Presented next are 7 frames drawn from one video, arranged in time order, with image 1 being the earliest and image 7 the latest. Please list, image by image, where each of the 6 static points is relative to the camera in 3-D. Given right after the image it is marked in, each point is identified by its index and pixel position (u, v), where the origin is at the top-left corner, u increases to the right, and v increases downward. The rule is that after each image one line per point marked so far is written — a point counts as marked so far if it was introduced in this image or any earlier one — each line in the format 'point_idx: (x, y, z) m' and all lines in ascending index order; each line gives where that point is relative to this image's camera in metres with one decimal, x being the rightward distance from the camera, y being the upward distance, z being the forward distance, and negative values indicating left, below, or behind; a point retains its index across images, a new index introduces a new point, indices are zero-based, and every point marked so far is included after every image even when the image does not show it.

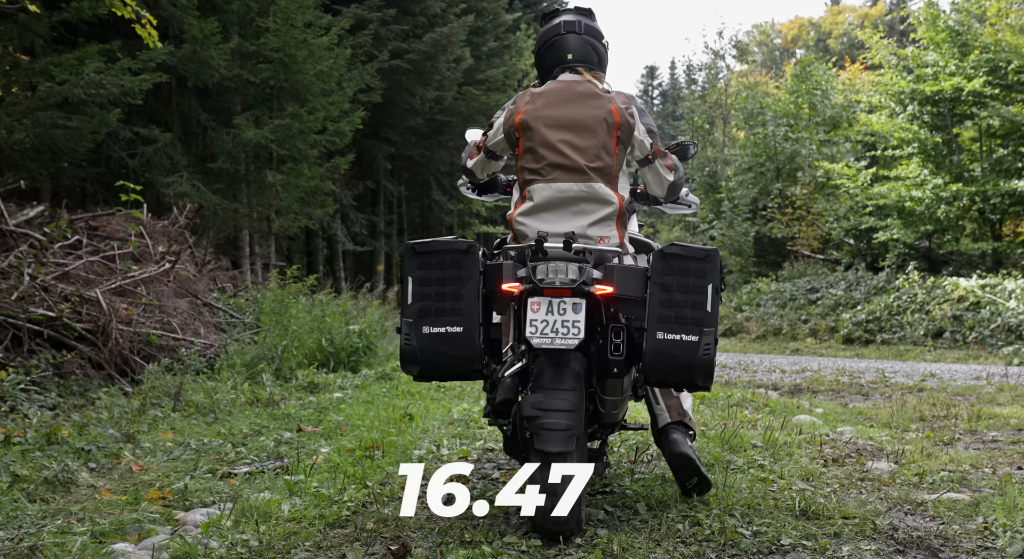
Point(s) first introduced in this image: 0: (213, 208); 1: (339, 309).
0: (-4.4, +1.1, +15.7) m
1: (-2.0, -0.3, +12.5) m
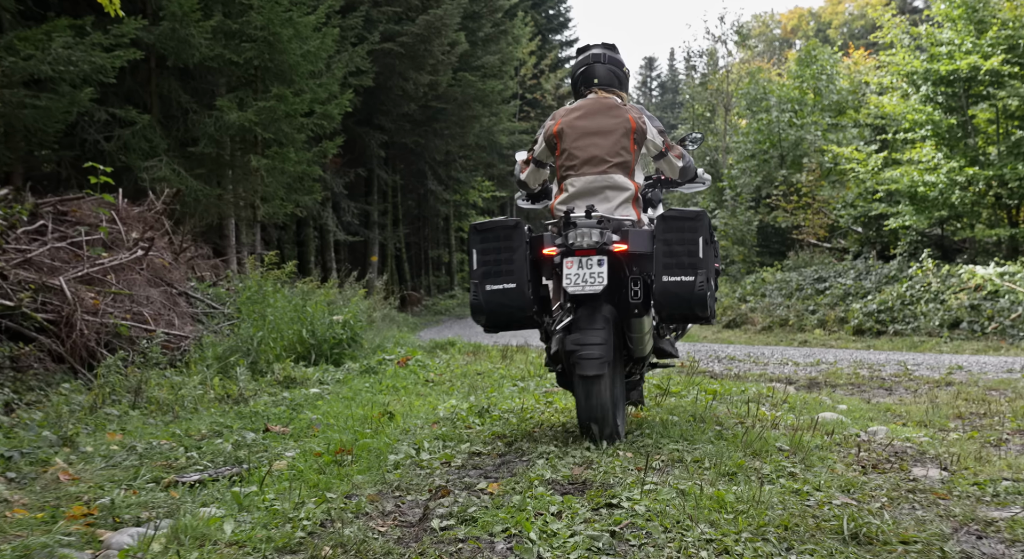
0: (-4.4, +1.2, +15.0) m
1: (-2.1, -0.2, +11.8) m
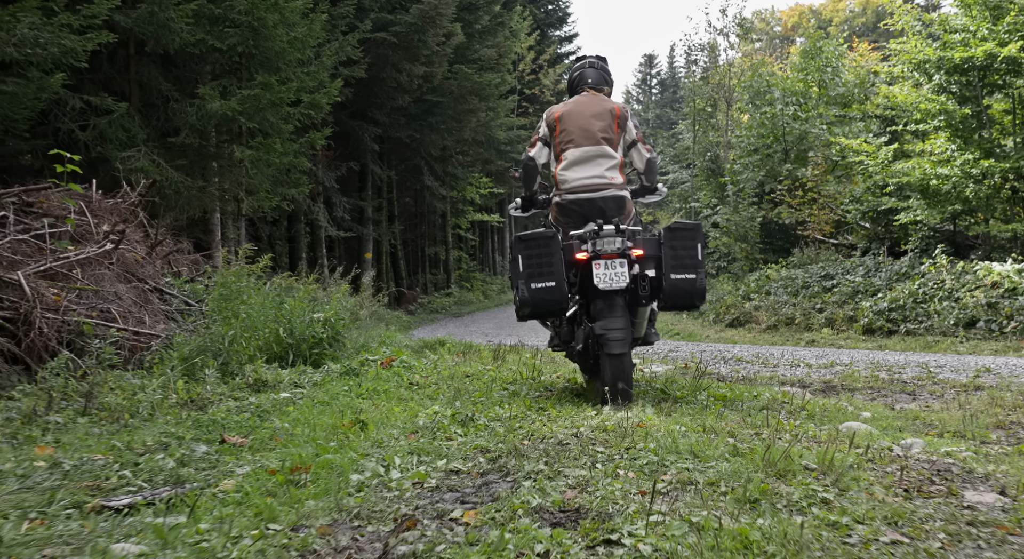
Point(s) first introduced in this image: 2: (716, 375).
0: (-4.5, +1.3, +14.3) m
1: (-2.1, -0.2, +11.1) m
2: (+1.7, -0.8, +9.0) m
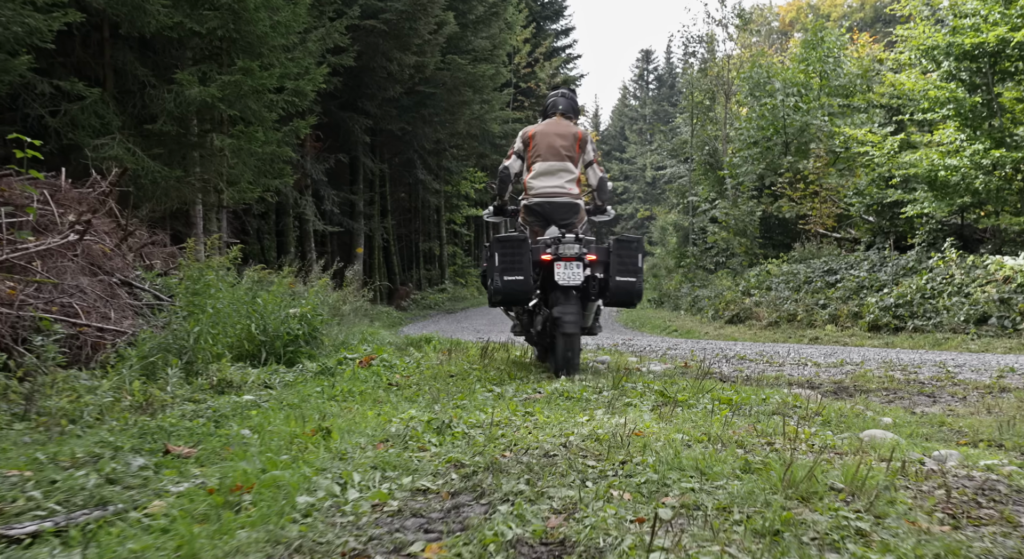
0: (-4.6, +1.3, +13.7) m
1: (-2.2, -0.1, +10.5) m
2: (+1.6, -0.8, +8.5) m
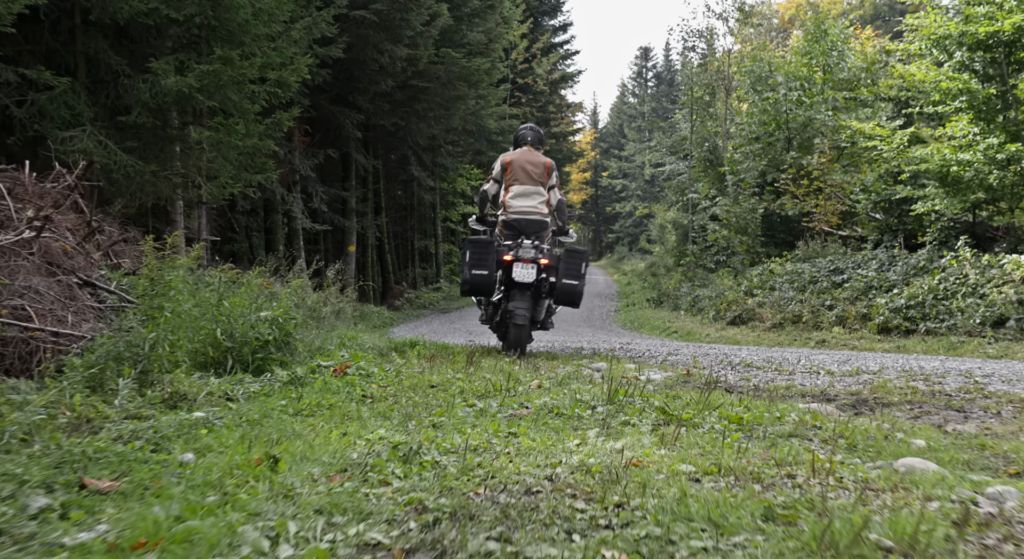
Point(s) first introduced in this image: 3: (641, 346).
0: (-4.7, +1.3, +13.0) m
1: (-2.3, -0.1, +9.8) m
2: (+1.5, -0.8, +7.8) m
3: (+1.4, -0.7, +11.8) m
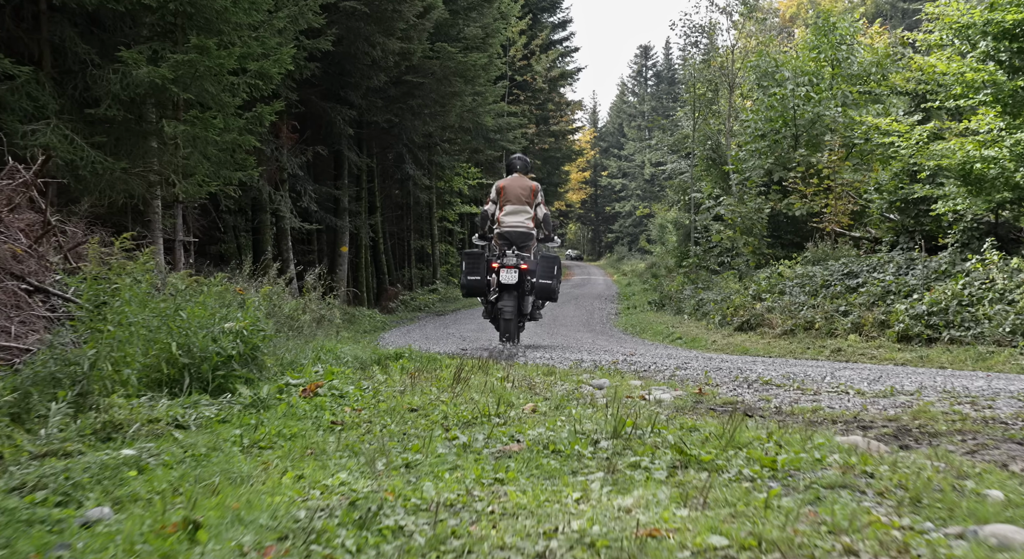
0: (-4.8, +1.3, +12.1) m
1: (-2.4, -0.1, +9.0) m
2: (+1.5, -0.8, +6.9) m
3: (+1.4, -0.8, +10.9) m
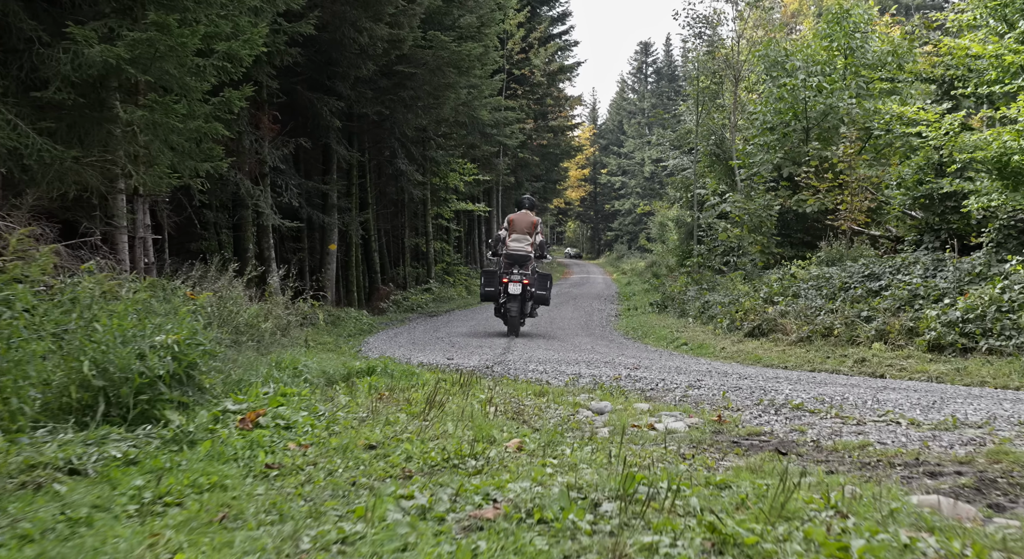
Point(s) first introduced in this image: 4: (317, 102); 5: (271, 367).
0: (-4.9, +1.3, +10.9) m
1: (-2.5, -0.2, +7.7) m
2: (+1.4, -0.9, +5.7) m
3: (+1.3, -0.8, +9.7) m
4: (-3.6, +3.2, +19.1) m
5: (-1.8, -0.6, +8.1) m
